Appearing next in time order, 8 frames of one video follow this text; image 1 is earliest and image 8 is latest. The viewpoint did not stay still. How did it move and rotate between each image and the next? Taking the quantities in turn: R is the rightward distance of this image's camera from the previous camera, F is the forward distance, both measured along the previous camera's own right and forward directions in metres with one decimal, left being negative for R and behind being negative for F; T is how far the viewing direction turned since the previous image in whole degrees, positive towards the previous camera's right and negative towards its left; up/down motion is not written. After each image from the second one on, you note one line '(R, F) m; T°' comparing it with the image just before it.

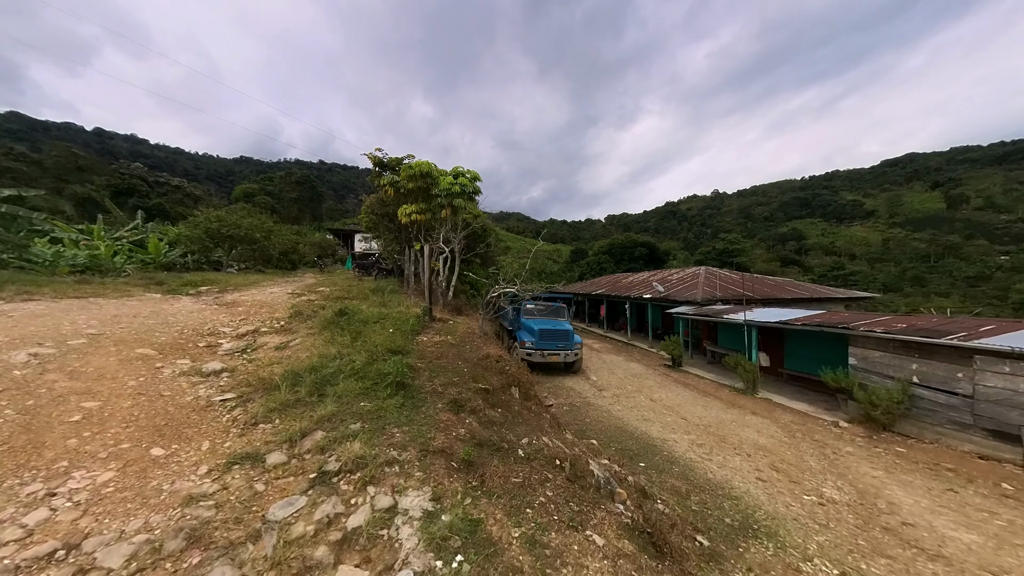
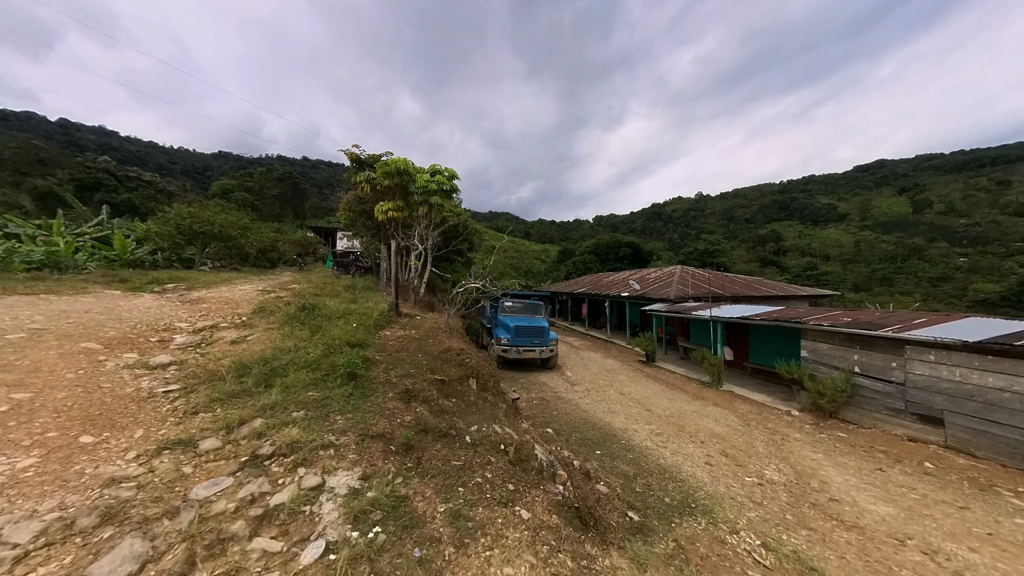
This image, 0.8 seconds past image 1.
(+0.5, -0.2) m; +2°
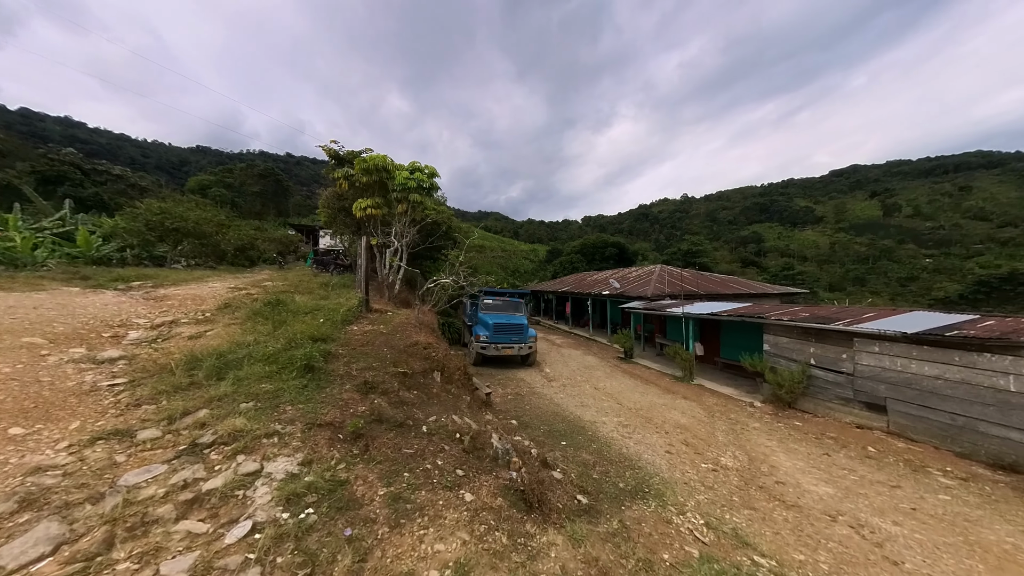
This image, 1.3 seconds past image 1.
(+0.4, -0.1) m; +2°
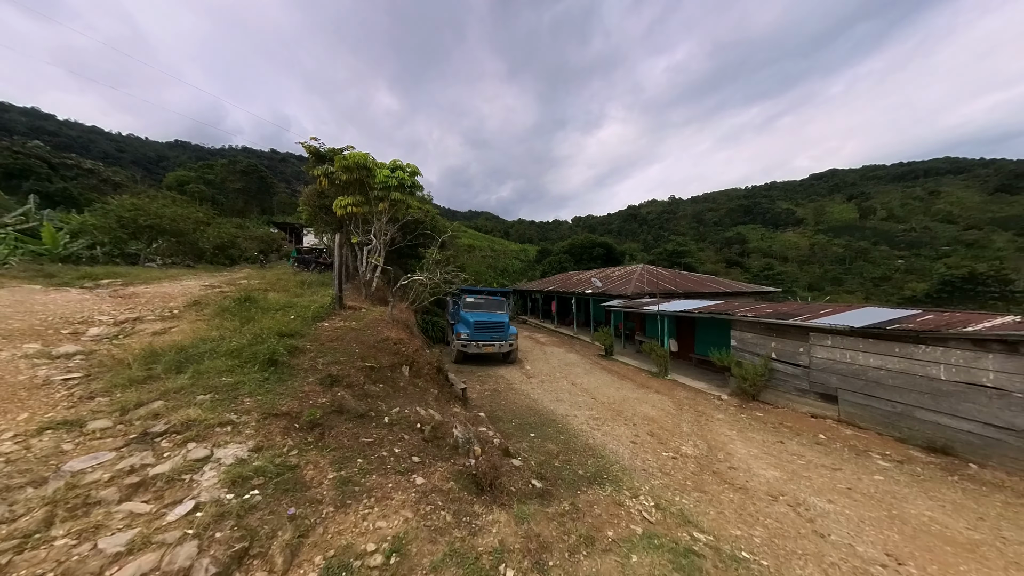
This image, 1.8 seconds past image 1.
(+0.4, -0.2) m; +2°
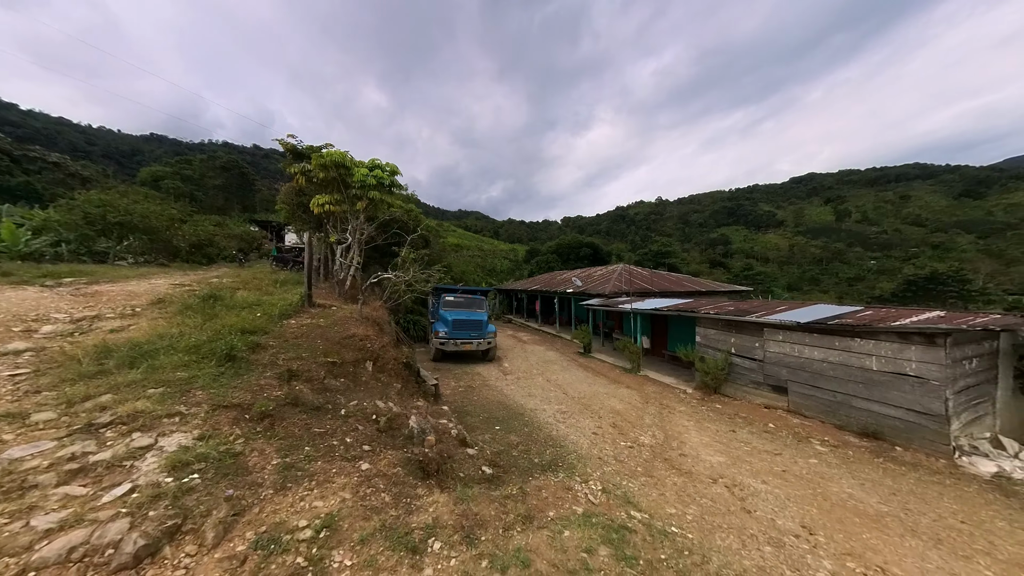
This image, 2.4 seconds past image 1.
(+0.5, -0.2) m; +2°
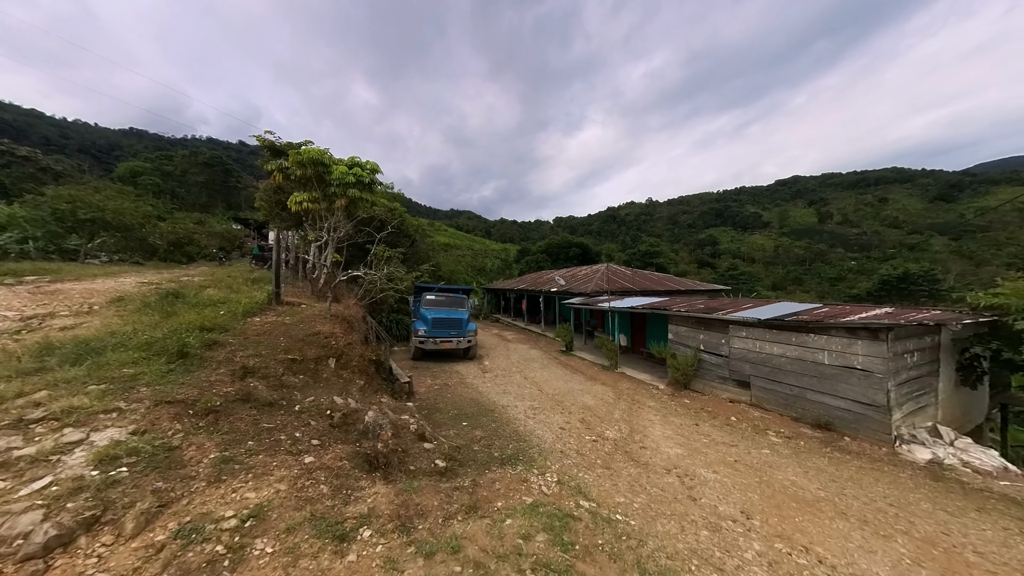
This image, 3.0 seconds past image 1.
(+0.5, -0.1) m; +2°
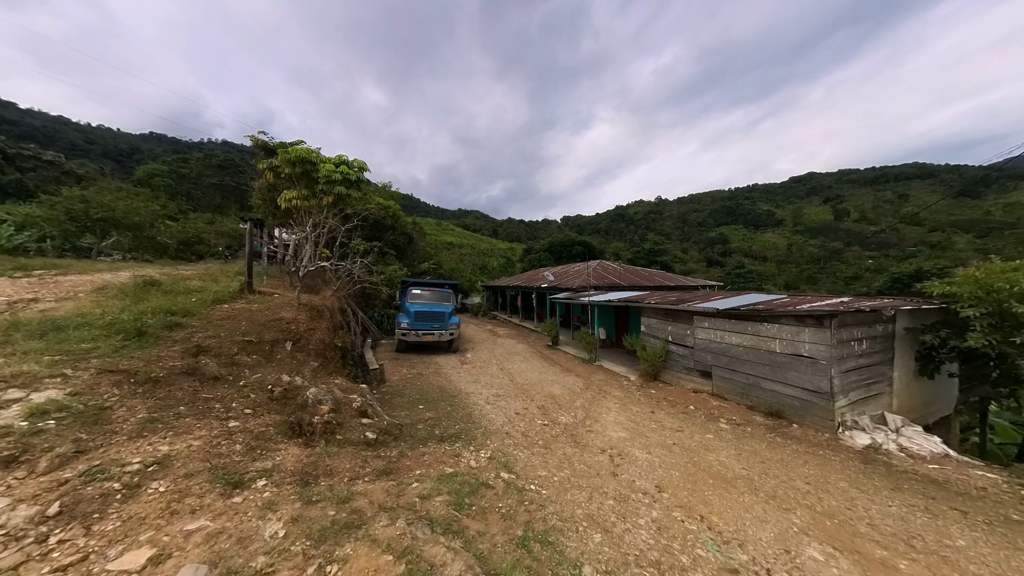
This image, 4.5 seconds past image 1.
(+1.2, -0.2) m; -2°
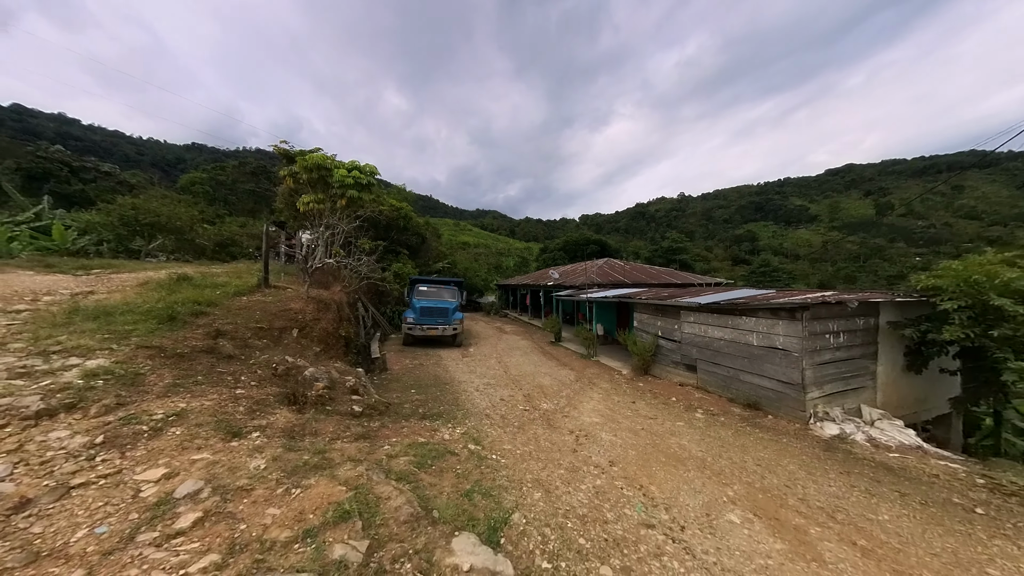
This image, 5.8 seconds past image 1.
(+0.8, -0.4) m; -4°
